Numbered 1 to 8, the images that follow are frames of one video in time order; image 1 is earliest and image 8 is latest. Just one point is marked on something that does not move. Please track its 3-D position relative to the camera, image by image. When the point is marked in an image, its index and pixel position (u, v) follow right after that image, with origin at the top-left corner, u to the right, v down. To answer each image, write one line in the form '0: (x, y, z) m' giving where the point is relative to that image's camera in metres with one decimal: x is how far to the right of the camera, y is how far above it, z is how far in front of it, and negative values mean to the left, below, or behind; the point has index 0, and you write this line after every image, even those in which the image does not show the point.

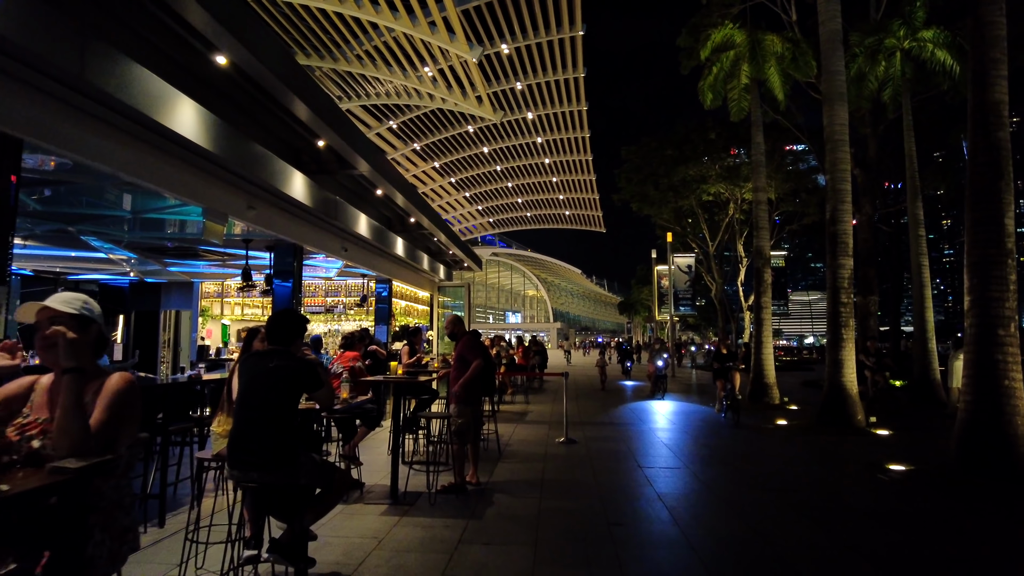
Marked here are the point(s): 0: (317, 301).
0: (-5.0, -0.3, +16.7) m
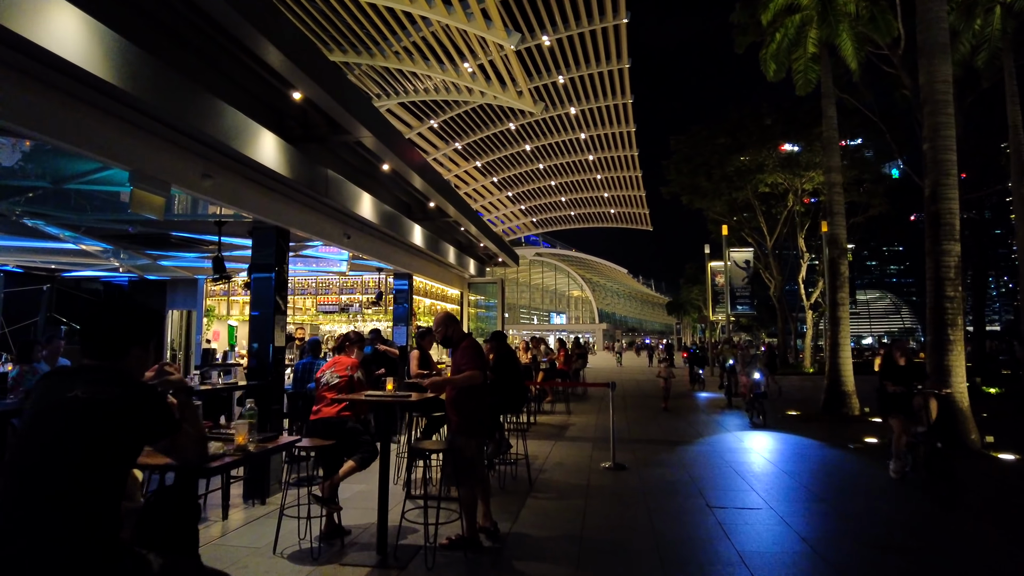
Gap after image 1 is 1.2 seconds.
0: (-4.2, -0.2, +15.0) m
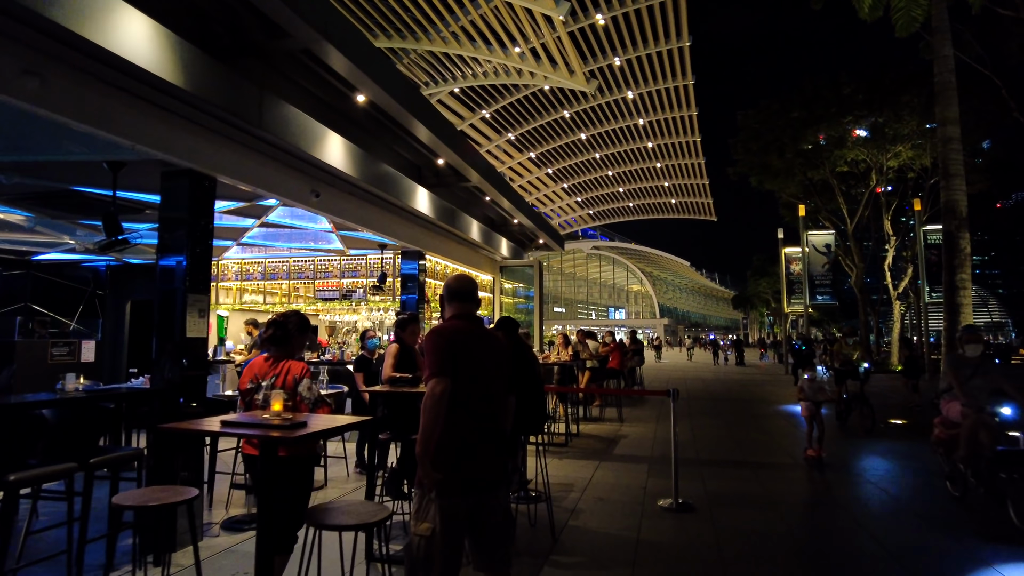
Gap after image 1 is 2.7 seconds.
0: (-3.5, +0.1, +12.7) m
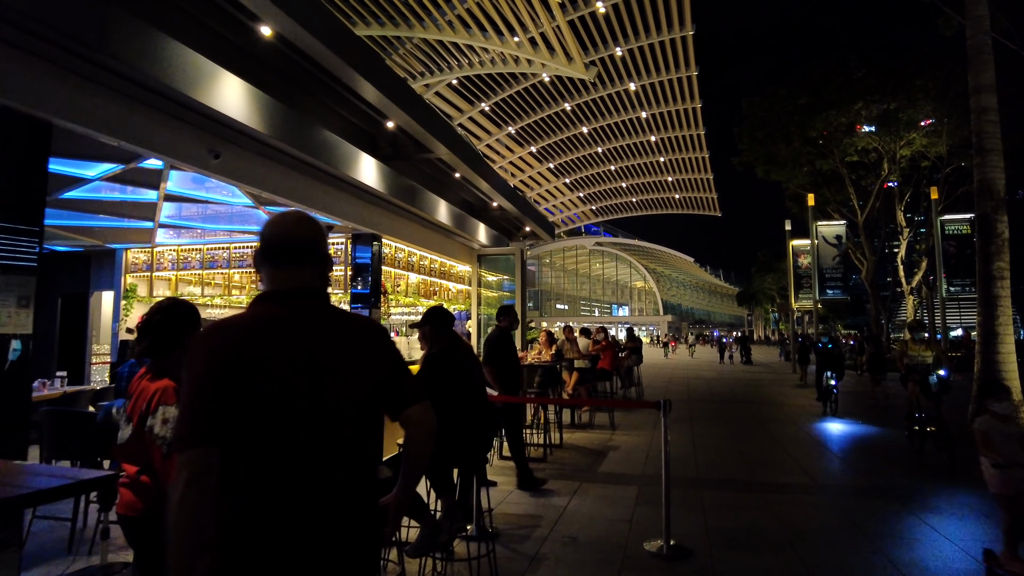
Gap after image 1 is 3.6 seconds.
0: (-3.9, +0.2, +11.2) m
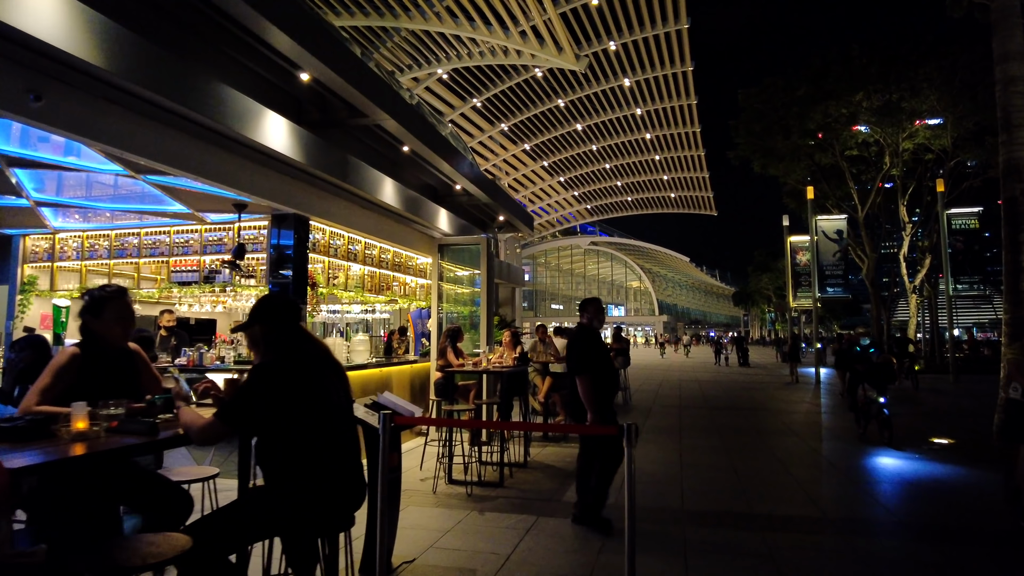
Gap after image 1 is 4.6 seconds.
0: (-4.5, +0.3, +9.6) m
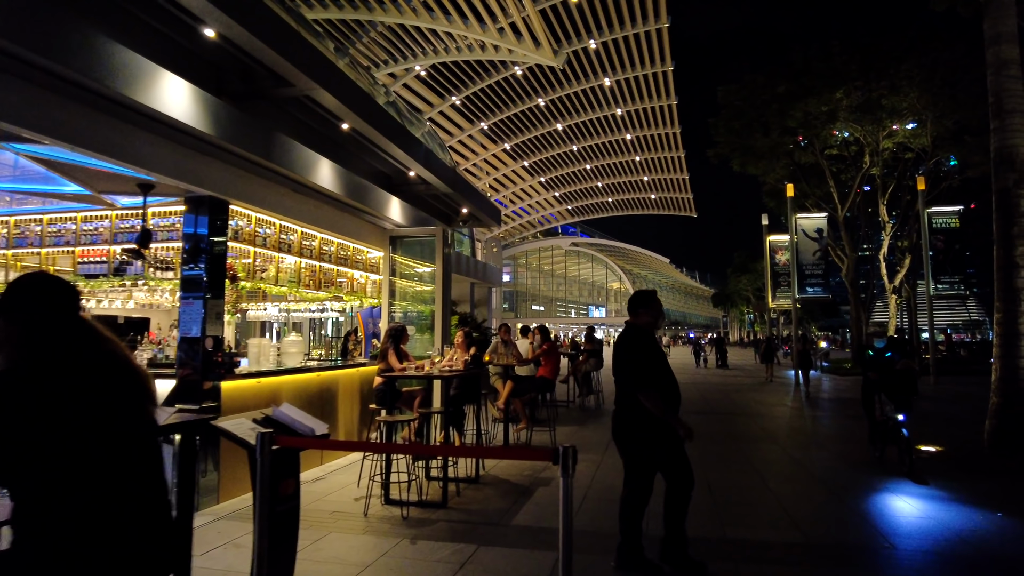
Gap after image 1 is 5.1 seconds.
0: (-5.1, +0.4, +8.6) m
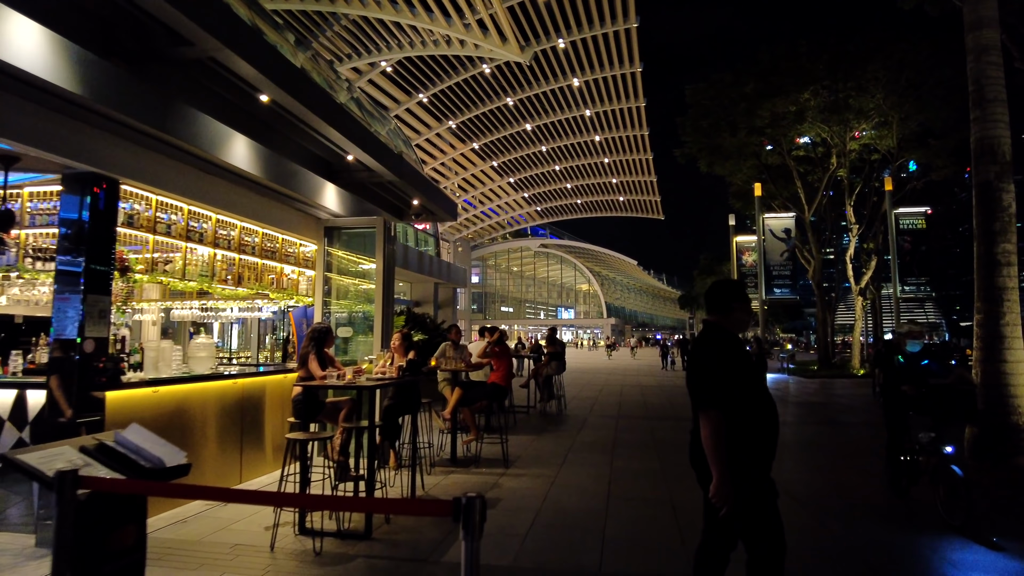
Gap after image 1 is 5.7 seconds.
0: (-5.8, +0.5, +7.4) m
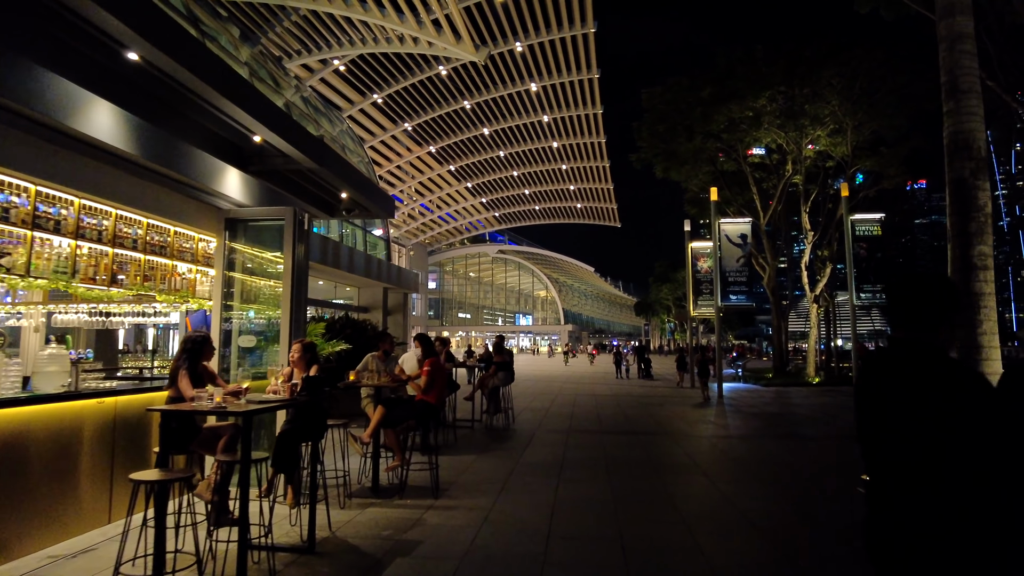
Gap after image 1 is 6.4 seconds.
0: (-6.5, +0.5, +5.9) m
